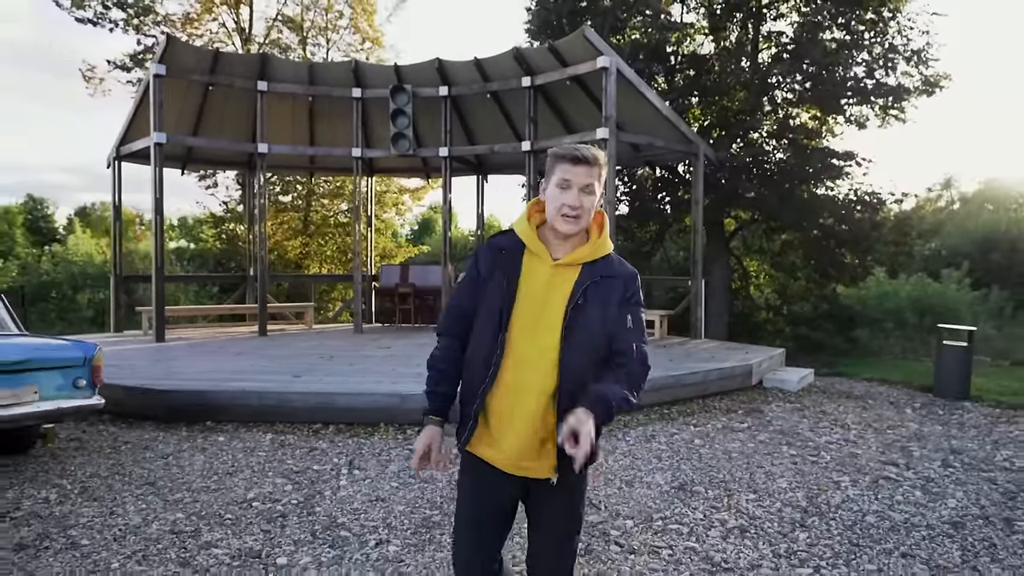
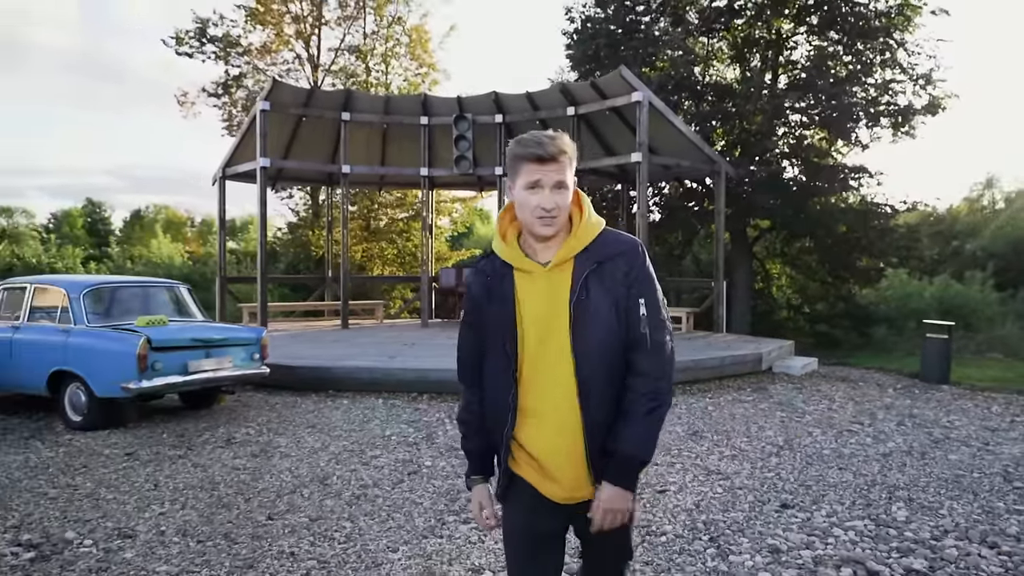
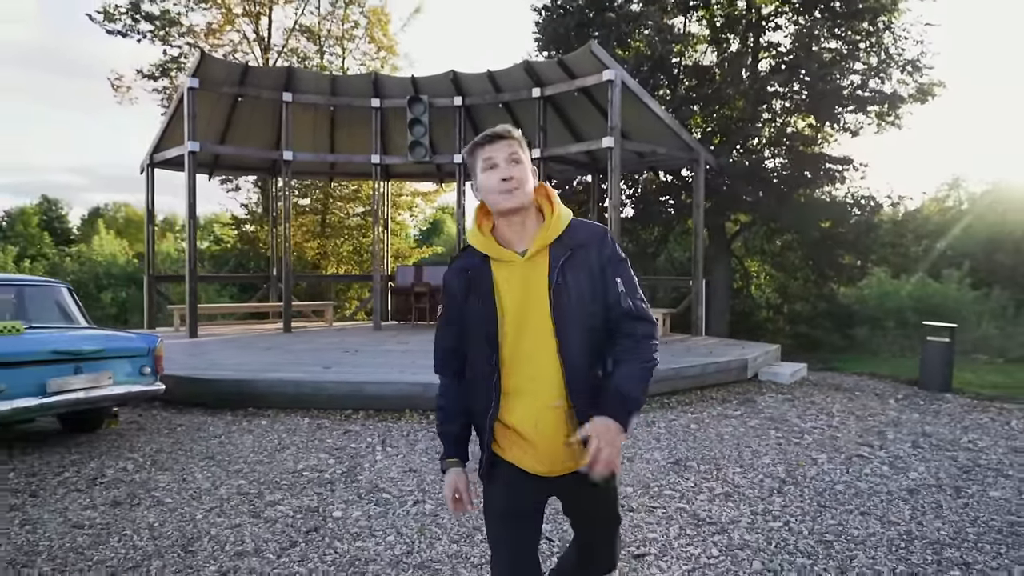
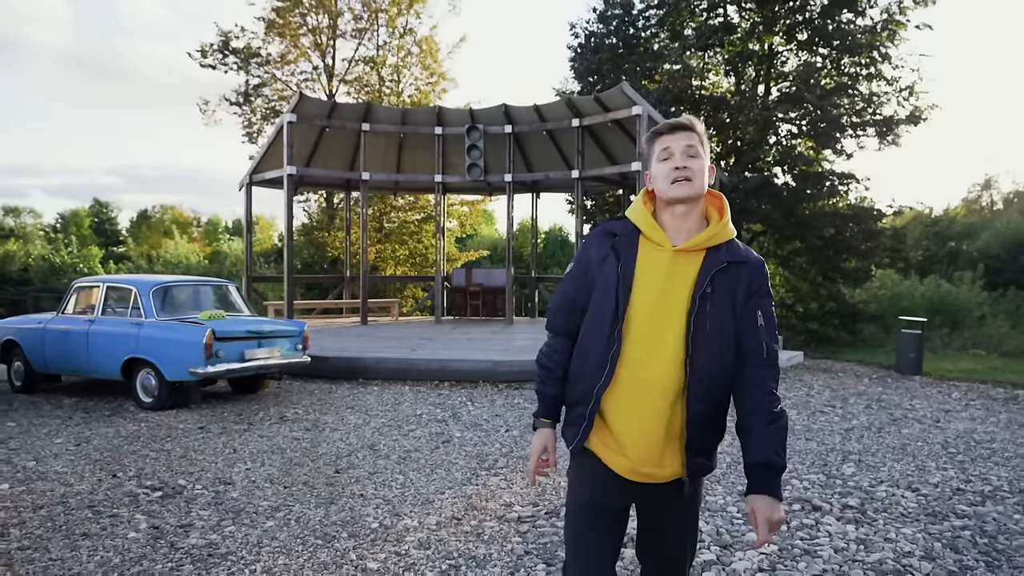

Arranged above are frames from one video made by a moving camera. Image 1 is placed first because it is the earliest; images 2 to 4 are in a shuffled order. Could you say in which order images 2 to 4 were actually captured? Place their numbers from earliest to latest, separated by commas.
3, 2, 4
